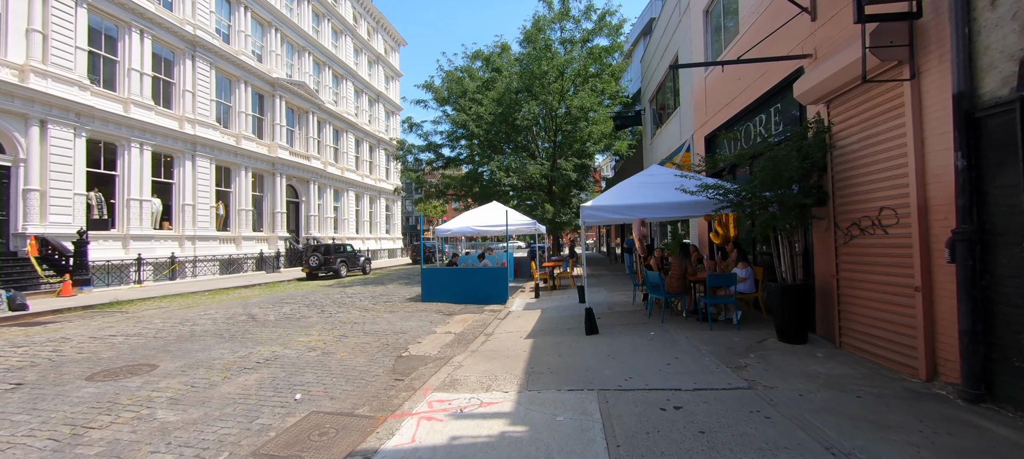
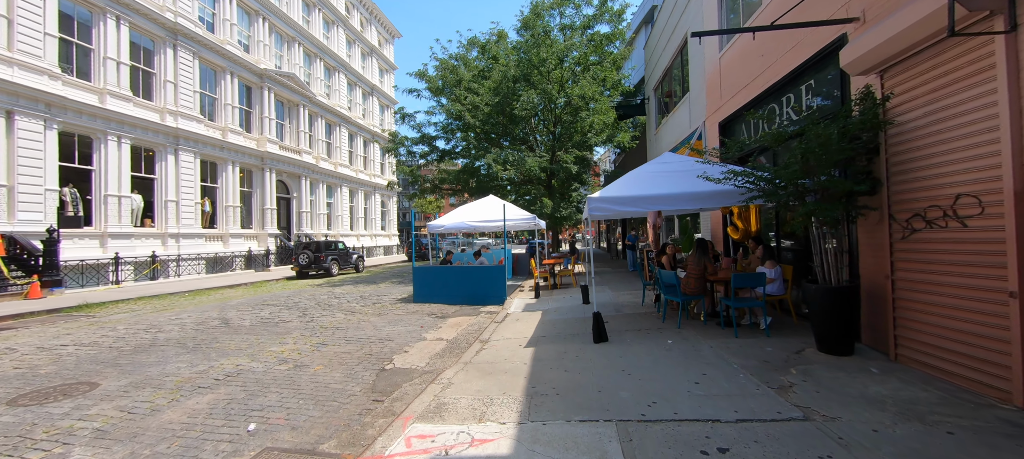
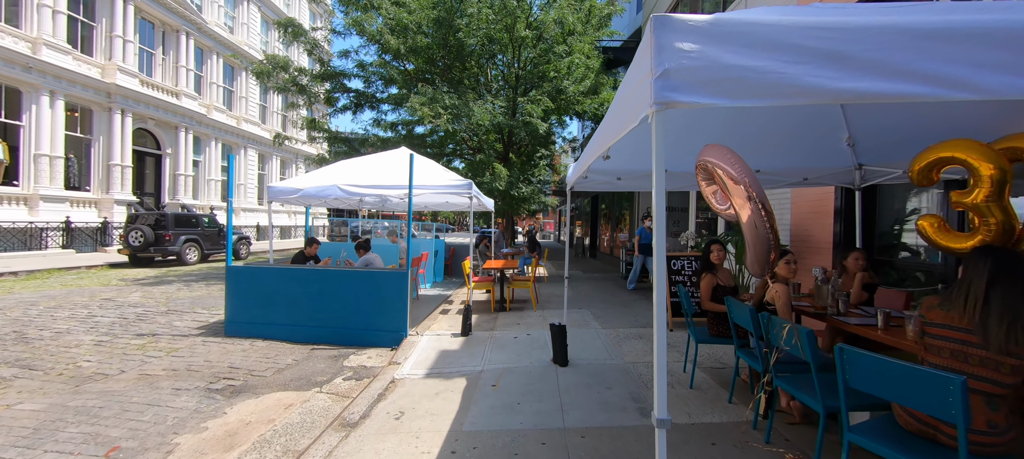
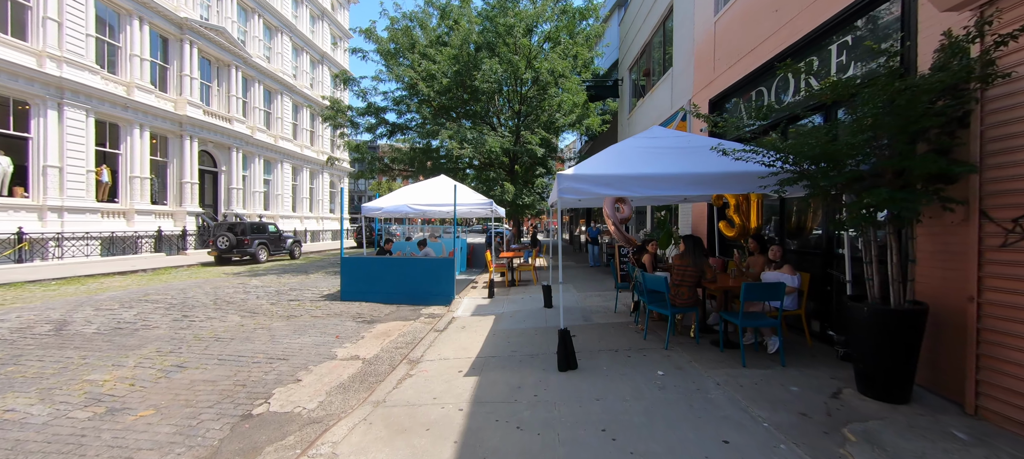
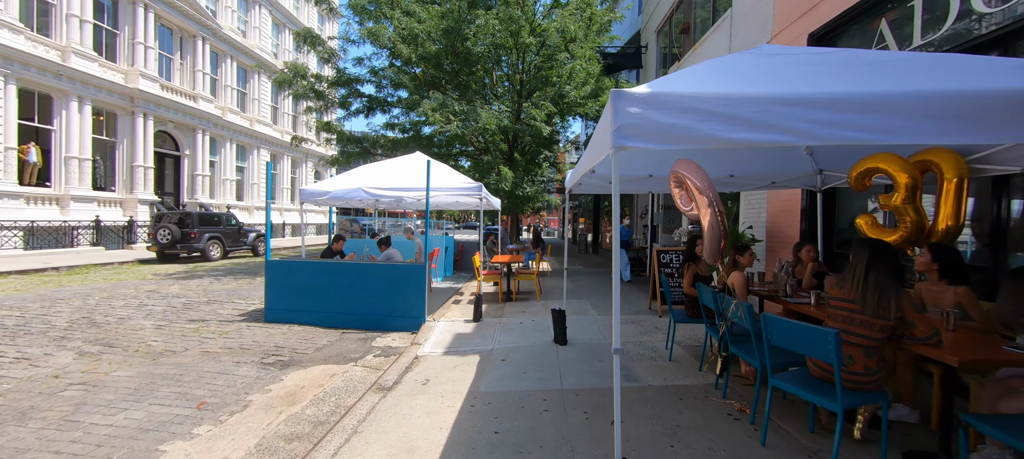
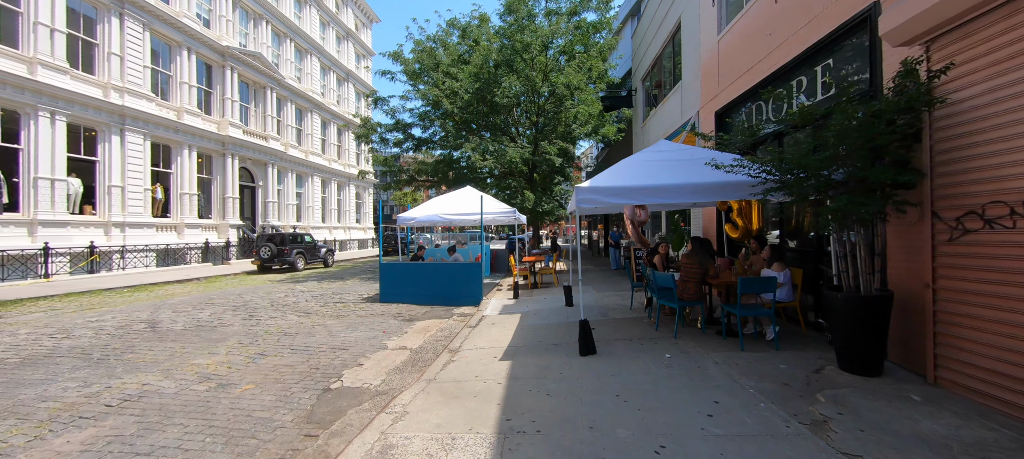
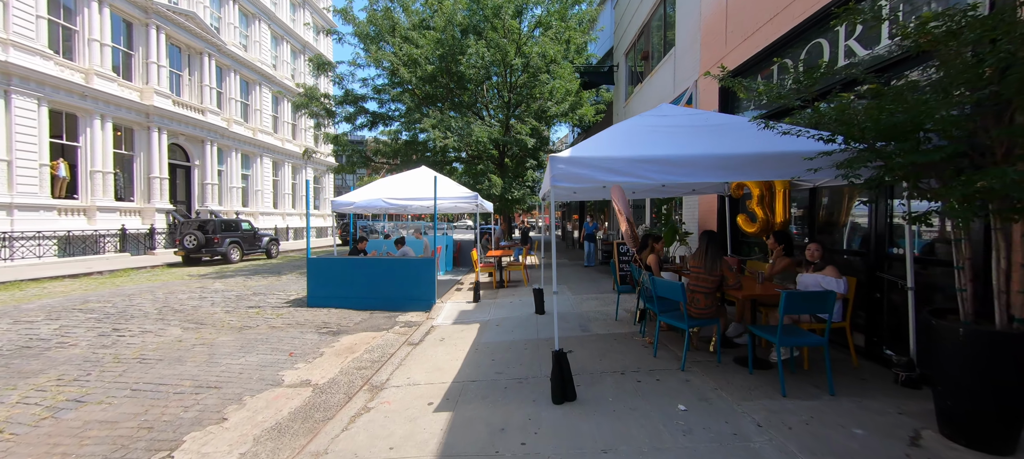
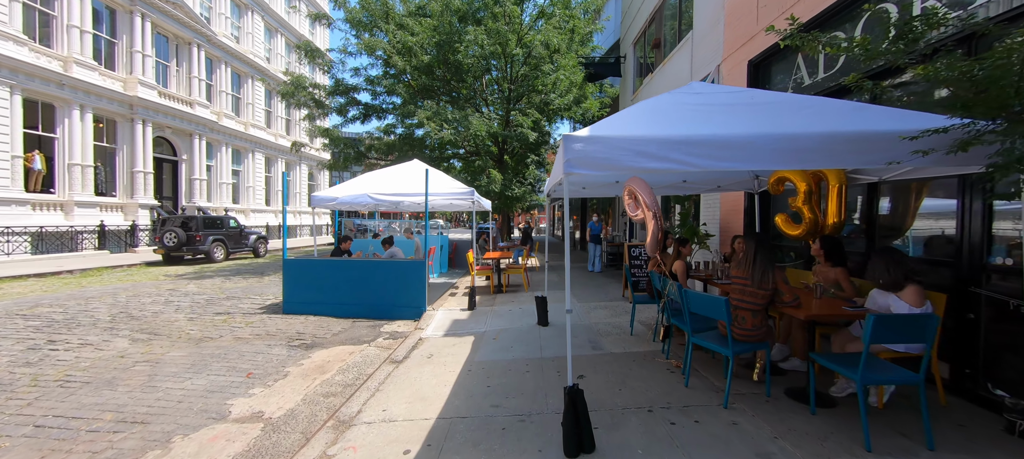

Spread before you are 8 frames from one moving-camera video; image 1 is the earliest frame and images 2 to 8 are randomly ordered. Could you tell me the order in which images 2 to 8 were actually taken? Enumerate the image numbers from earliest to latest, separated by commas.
2, 6, 4, 7, 8, 5, 3
